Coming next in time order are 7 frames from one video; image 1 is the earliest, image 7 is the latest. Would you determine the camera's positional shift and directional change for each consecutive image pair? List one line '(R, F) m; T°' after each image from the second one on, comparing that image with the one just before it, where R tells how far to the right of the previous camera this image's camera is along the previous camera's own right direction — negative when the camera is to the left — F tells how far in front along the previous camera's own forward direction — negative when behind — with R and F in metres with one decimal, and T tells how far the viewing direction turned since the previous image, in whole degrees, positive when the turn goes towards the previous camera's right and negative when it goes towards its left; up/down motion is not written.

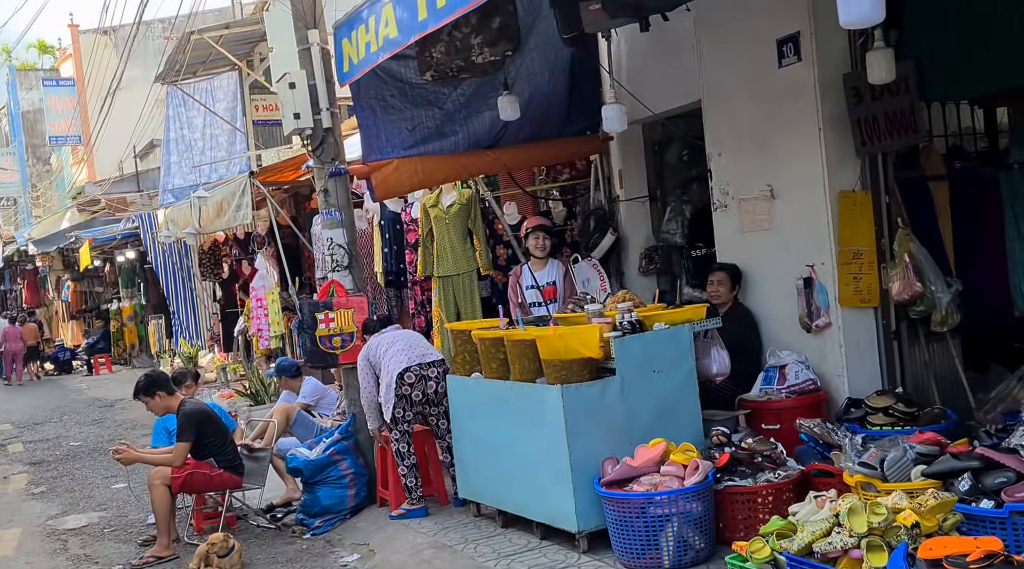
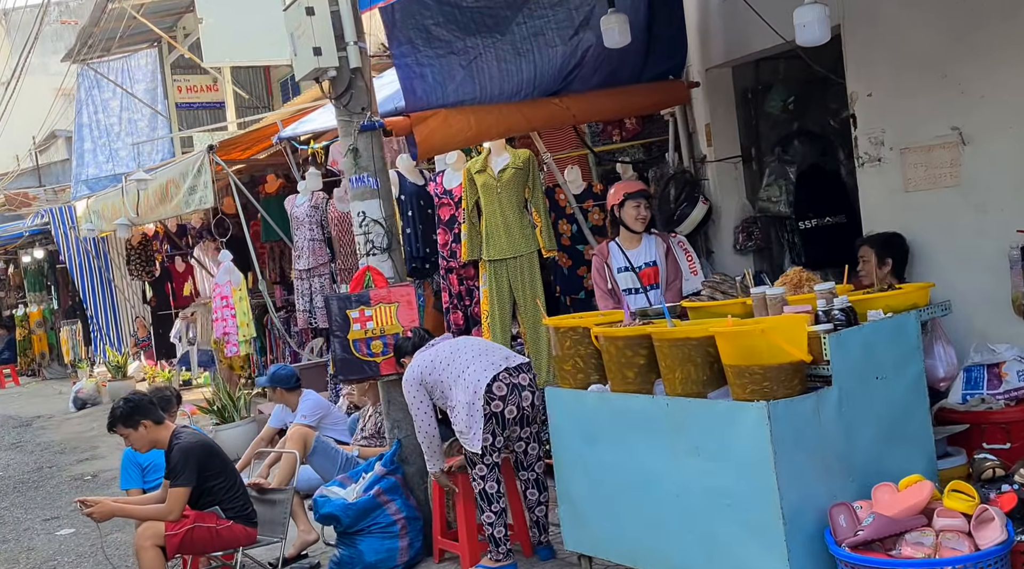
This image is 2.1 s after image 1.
(-0.9, +1.7) m; +5°
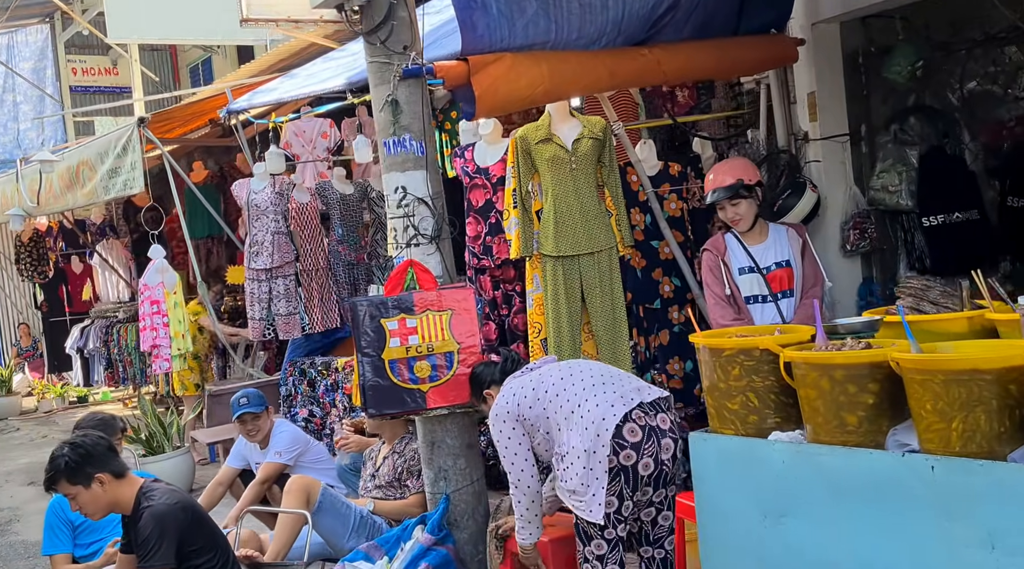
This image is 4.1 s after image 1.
(-0.8, +1.5) m; +6°
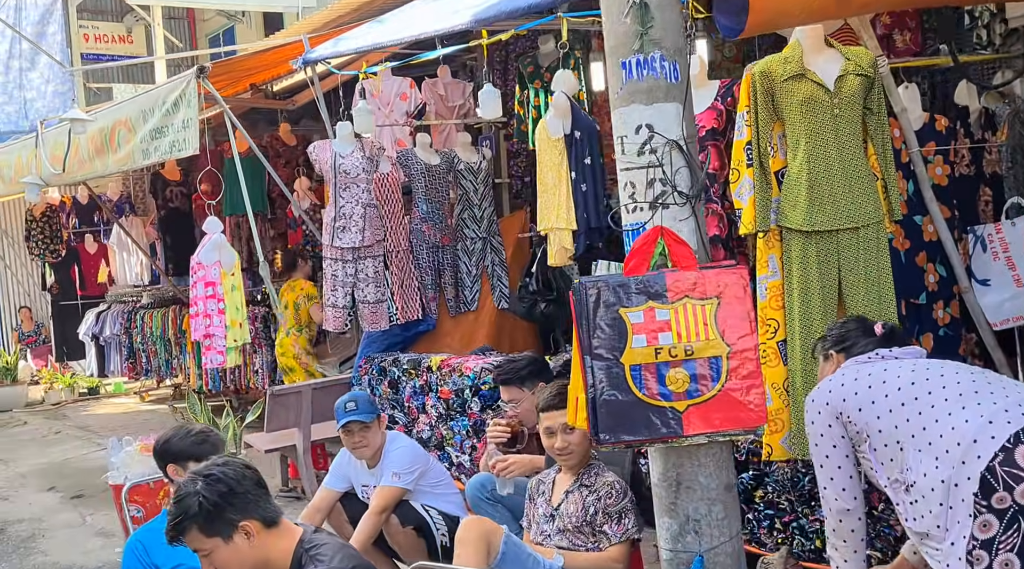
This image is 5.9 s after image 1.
(-0.8, +1.2) m; +1°
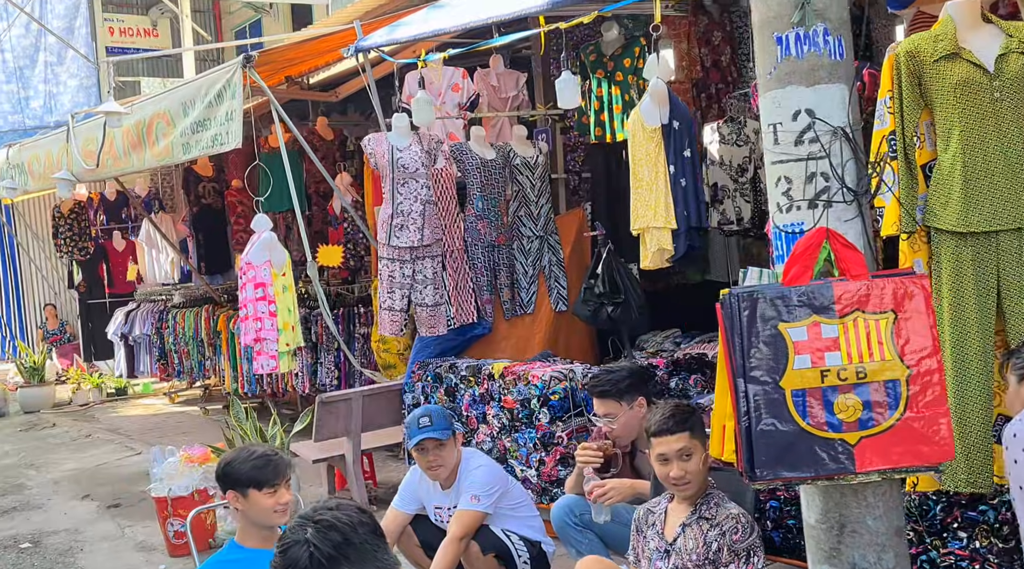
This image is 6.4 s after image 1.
(-0.3, +0.4) m; -1°
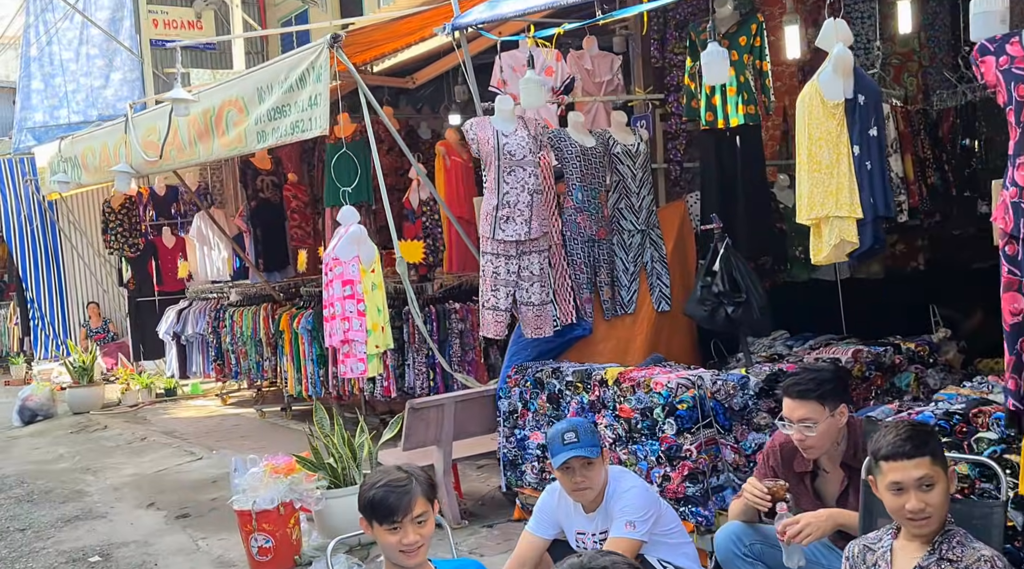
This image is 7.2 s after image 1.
(-0.4, +0.5) m; -1°
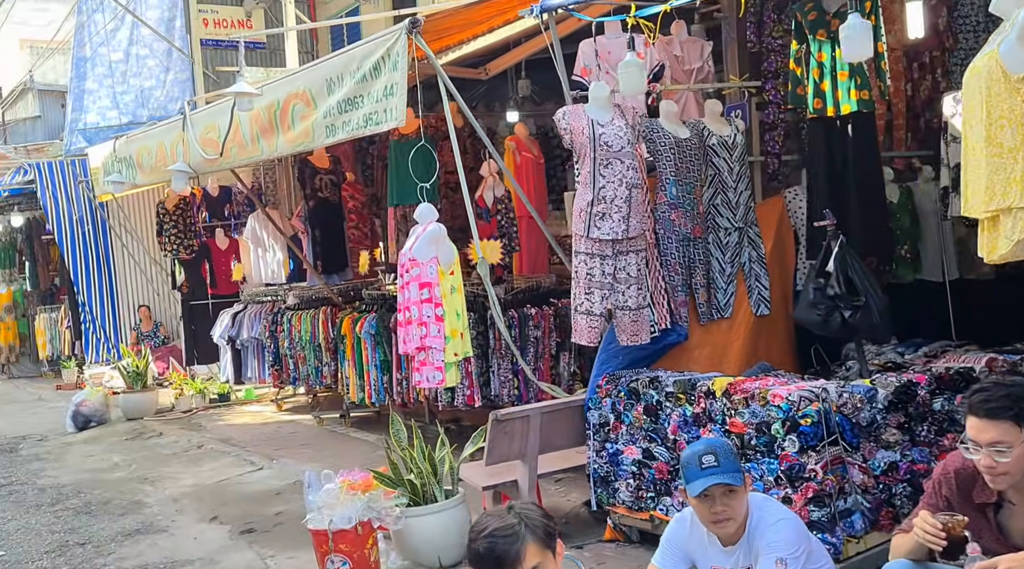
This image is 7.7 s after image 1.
(-0.3, +0.5) m; -2°
